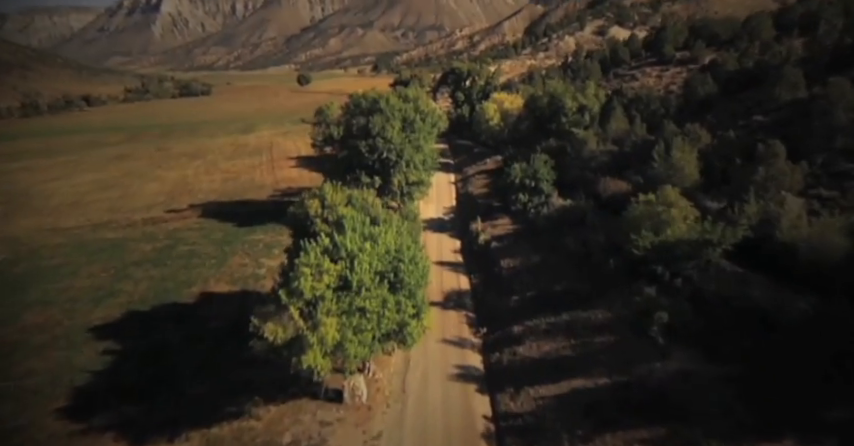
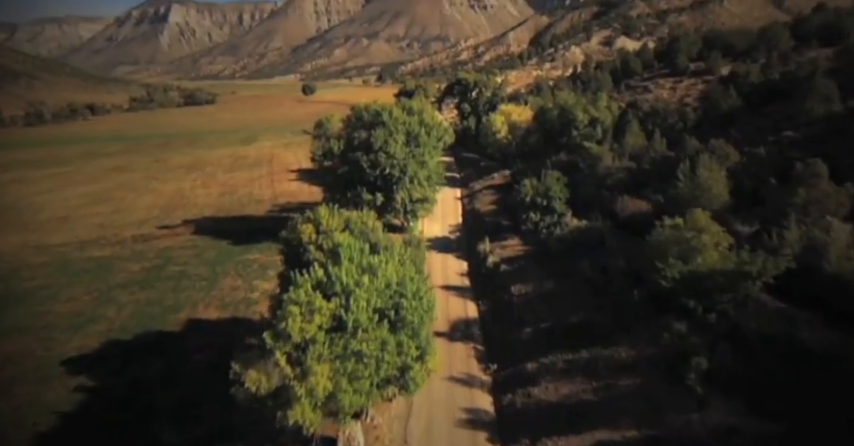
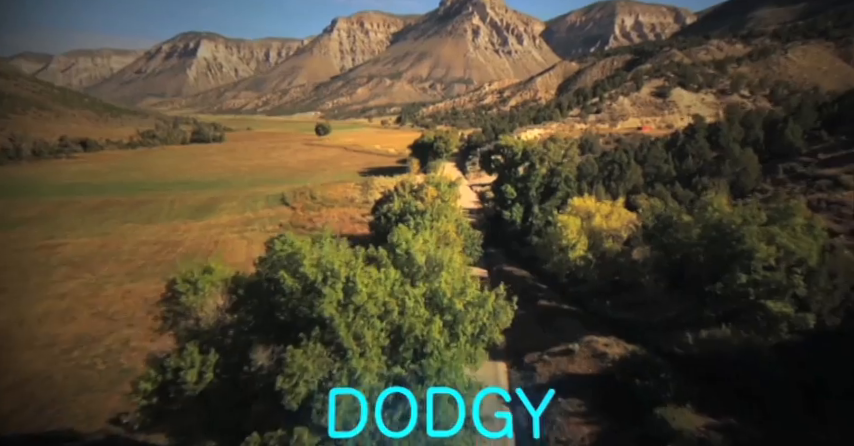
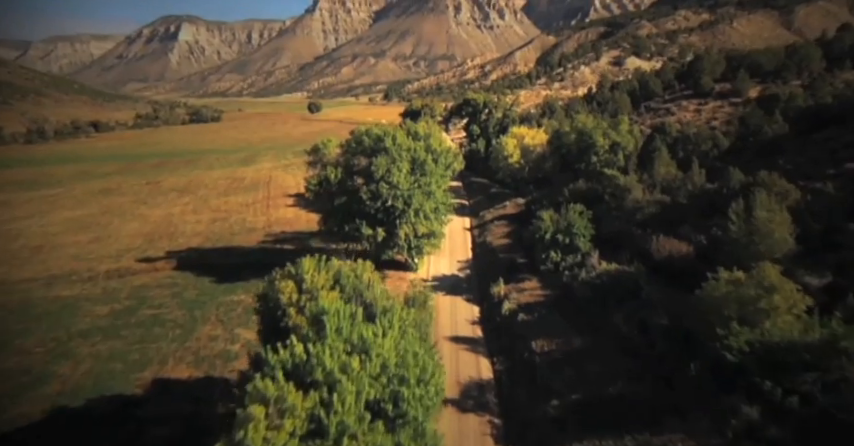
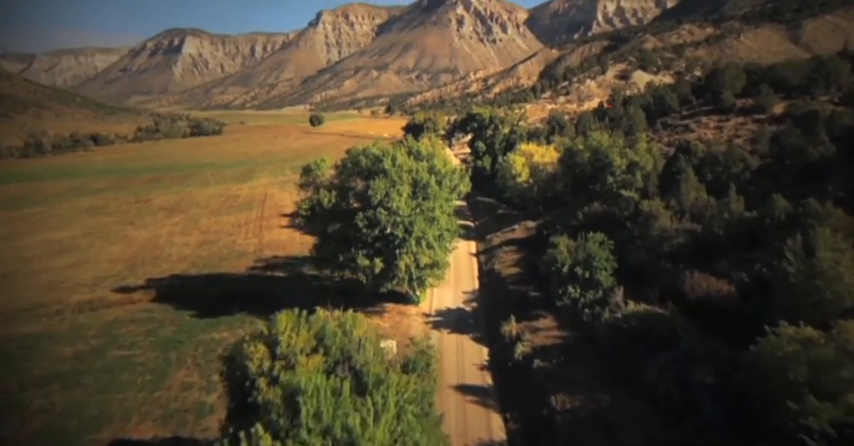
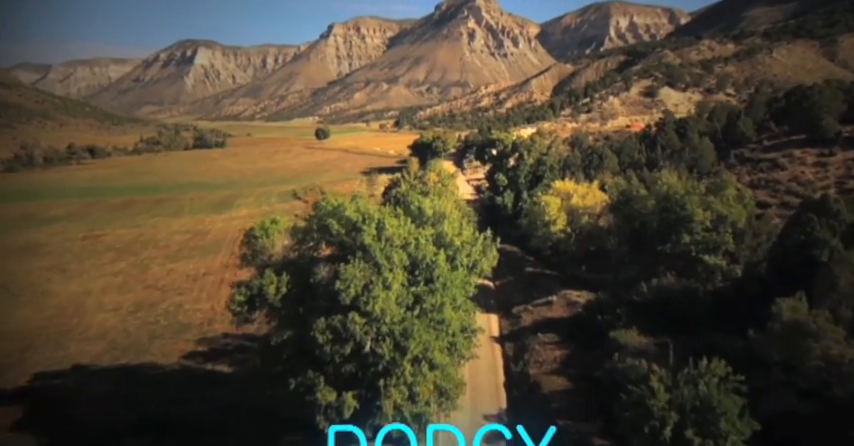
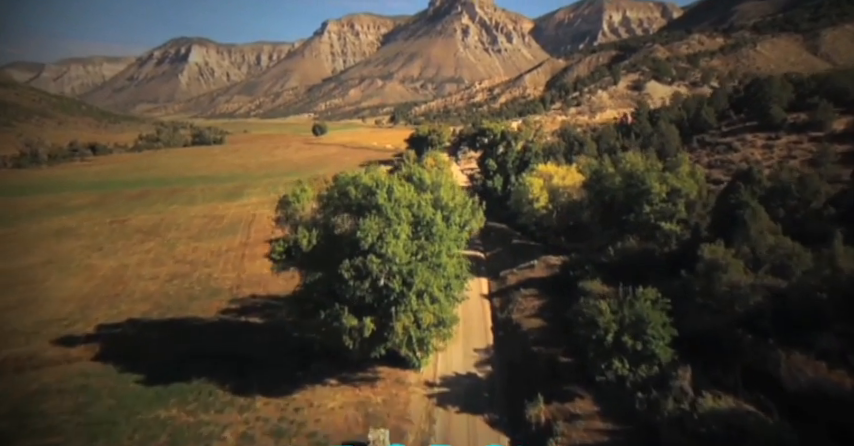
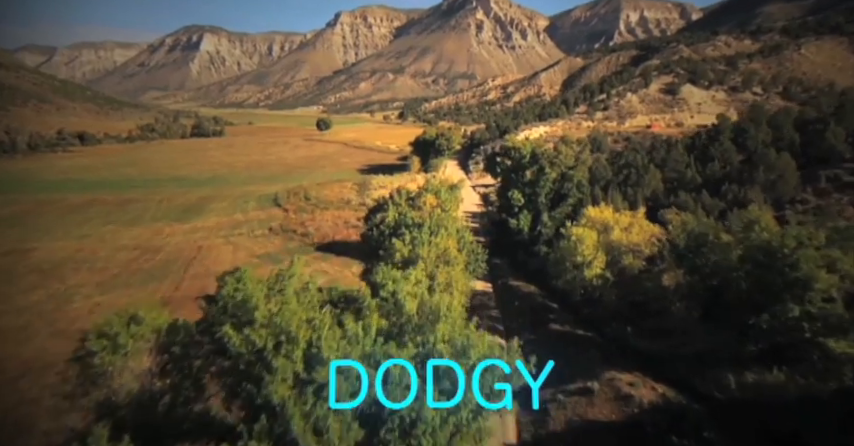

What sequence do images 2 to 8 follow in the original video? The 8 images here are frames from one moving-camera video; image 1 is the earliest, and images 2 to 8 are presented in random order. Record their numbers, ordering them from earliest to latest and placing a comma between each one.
2, 4, 5, 7, 6, 3, 8
